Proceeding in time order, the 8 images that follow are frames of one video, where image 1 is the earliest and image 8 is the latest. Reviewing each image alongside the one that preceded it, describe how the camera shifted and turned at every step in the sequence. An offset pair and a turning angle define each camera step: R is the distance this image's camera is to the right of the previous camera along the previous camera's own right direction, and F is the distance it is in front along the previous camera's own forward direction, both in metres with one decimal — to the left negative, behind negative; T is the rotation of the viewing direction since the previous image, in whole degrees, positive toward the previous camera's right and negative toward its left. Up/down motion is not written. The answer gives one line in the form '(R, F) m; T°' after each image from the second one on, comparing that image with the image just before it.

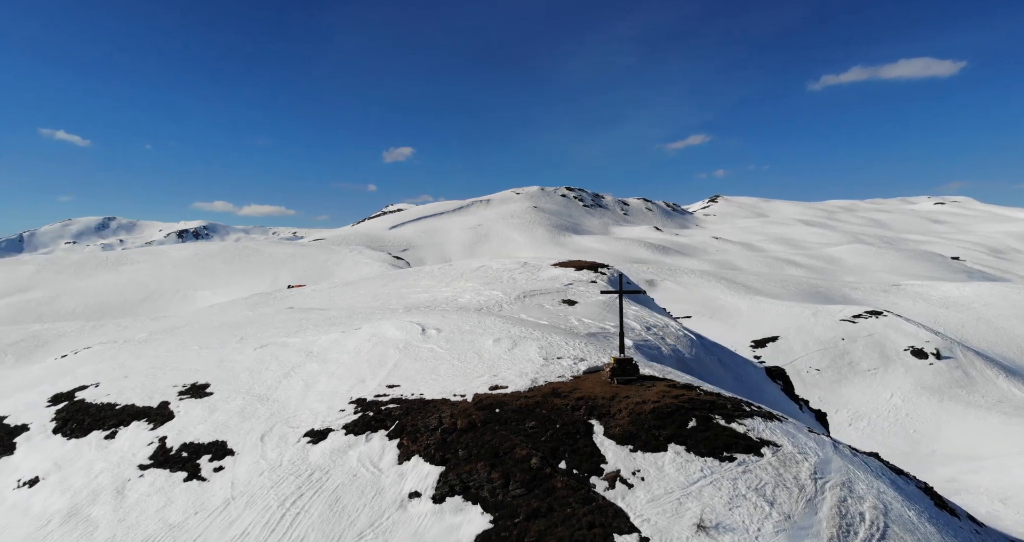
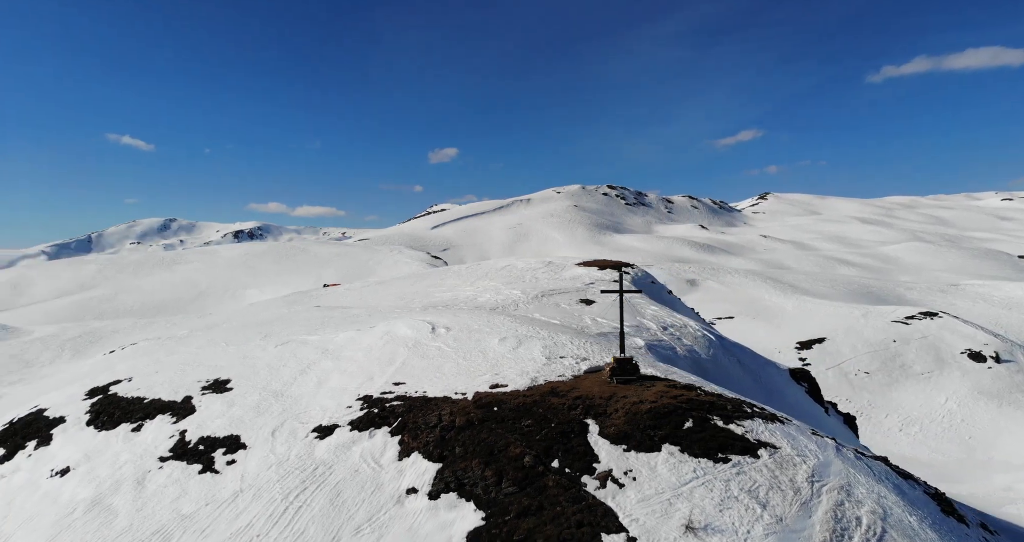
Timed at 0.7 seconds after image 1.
(+0.7, 0.0) m; -2°
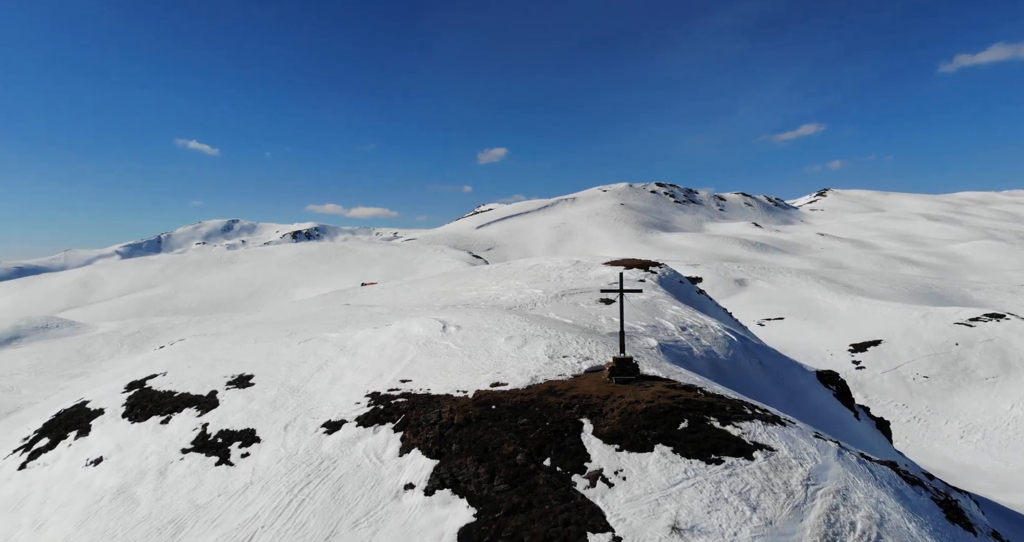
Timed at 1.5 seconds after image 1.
(+0.8, 0.0) m; -3°
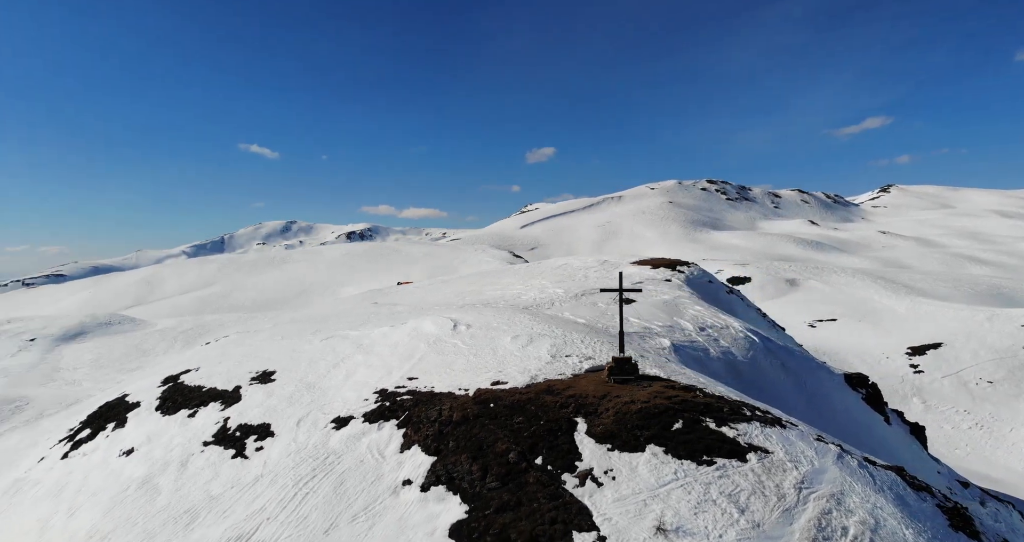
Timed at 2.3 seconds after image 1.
(+0.8, 0.0) m; -3°
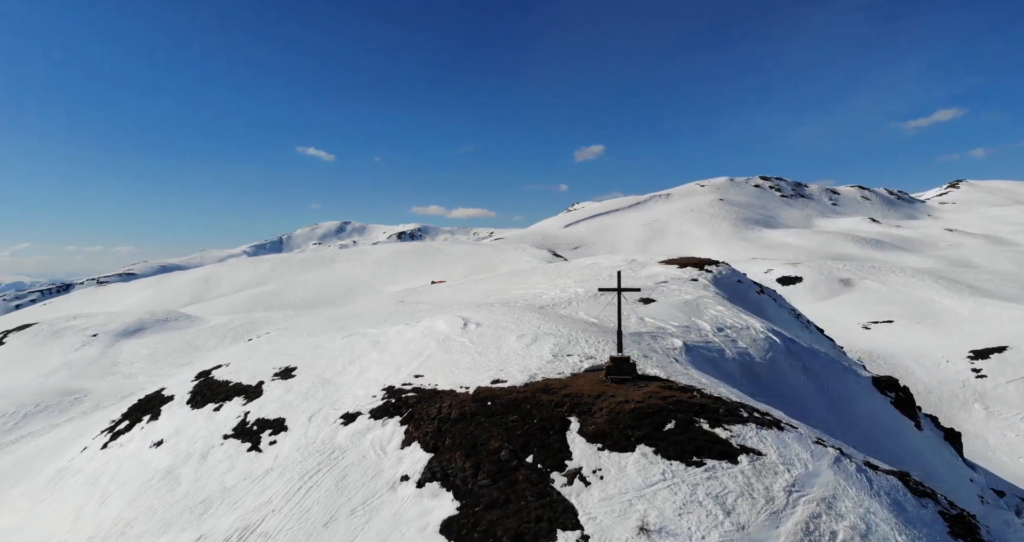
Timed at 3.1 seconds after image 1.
(+0.8, -0.1) m; -3°
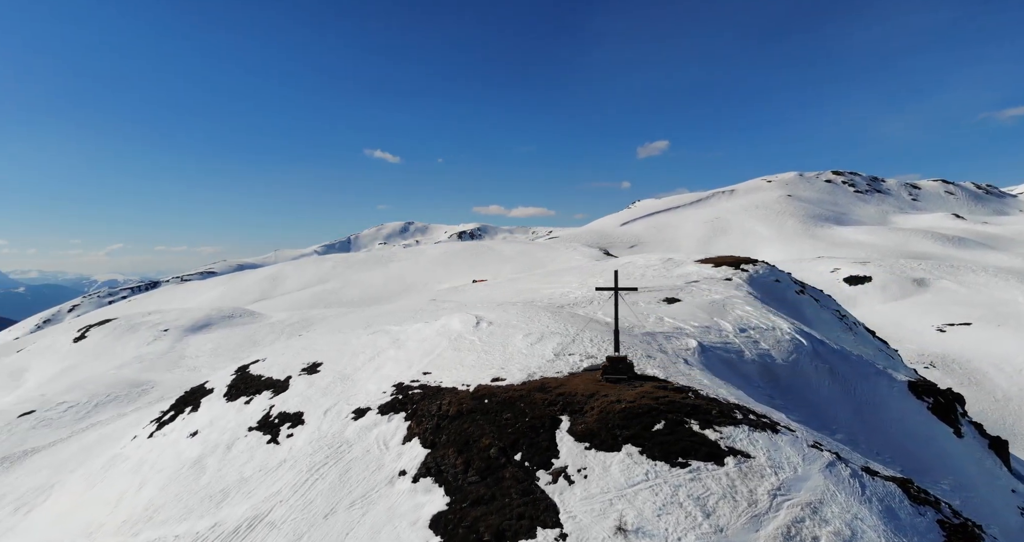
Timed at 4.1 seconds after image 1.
(+1.1, -0.1) m; -3°
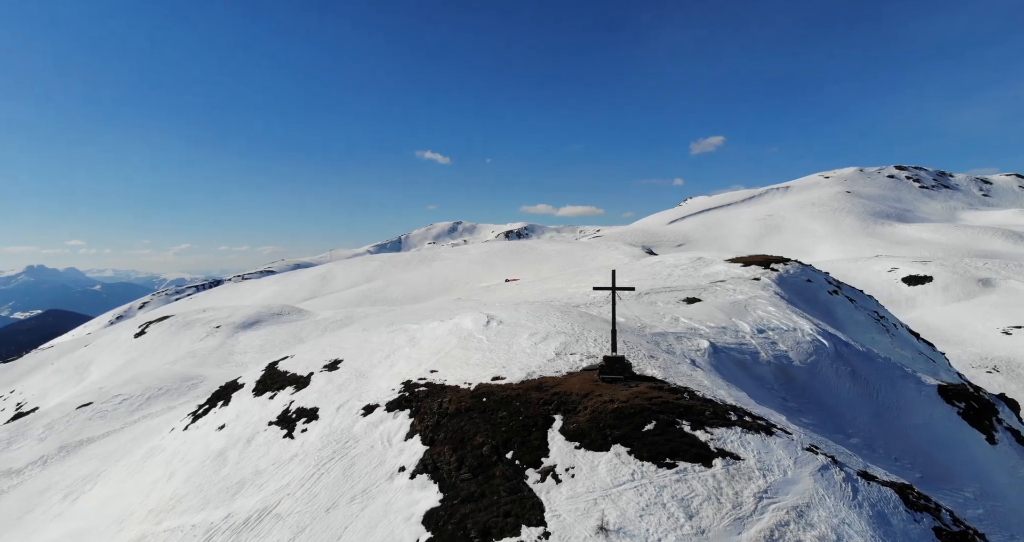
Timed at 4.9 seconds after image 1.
(+0.8, -0.1) m; -3°
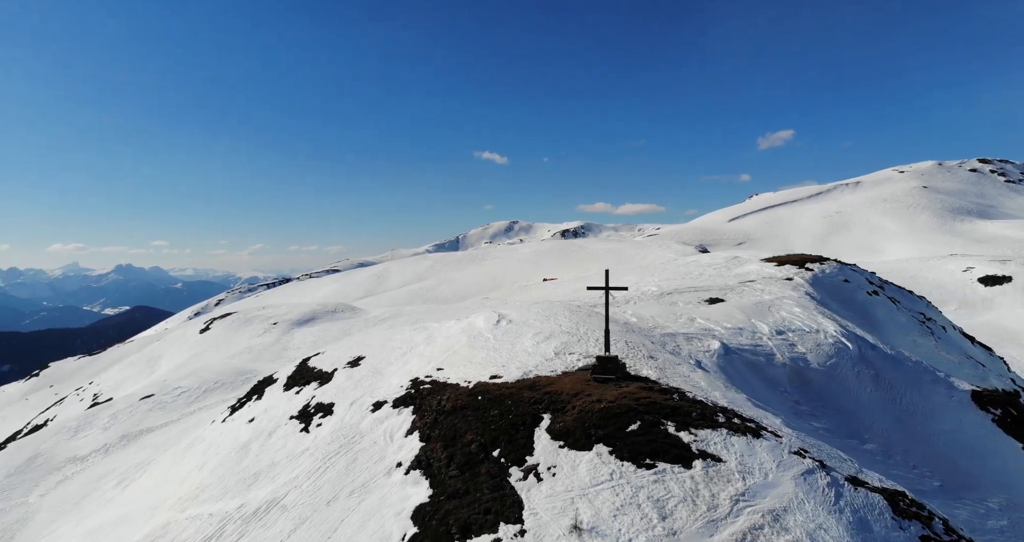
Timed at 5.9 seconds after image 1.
(+1.1, -0.2) m; -3°
